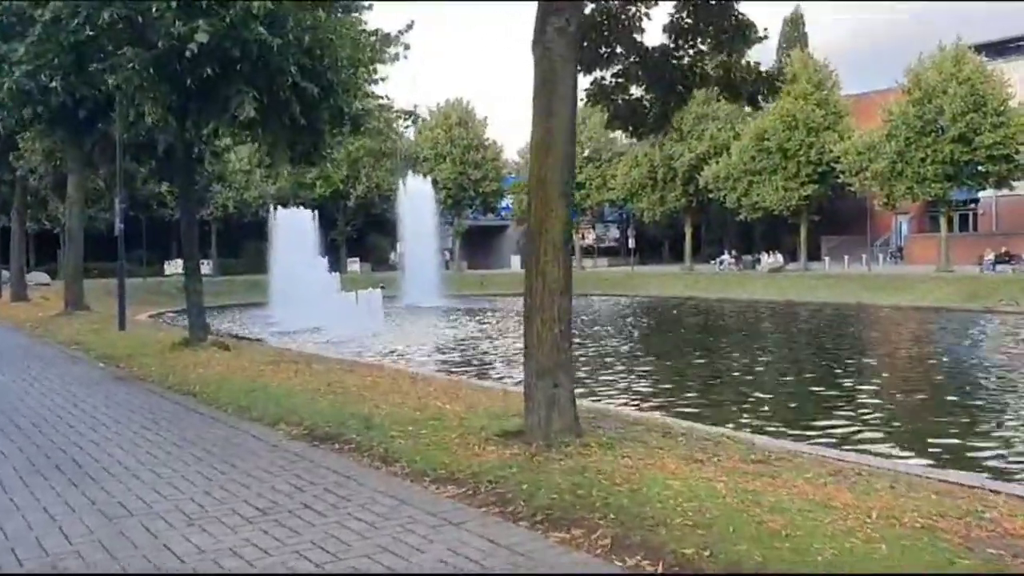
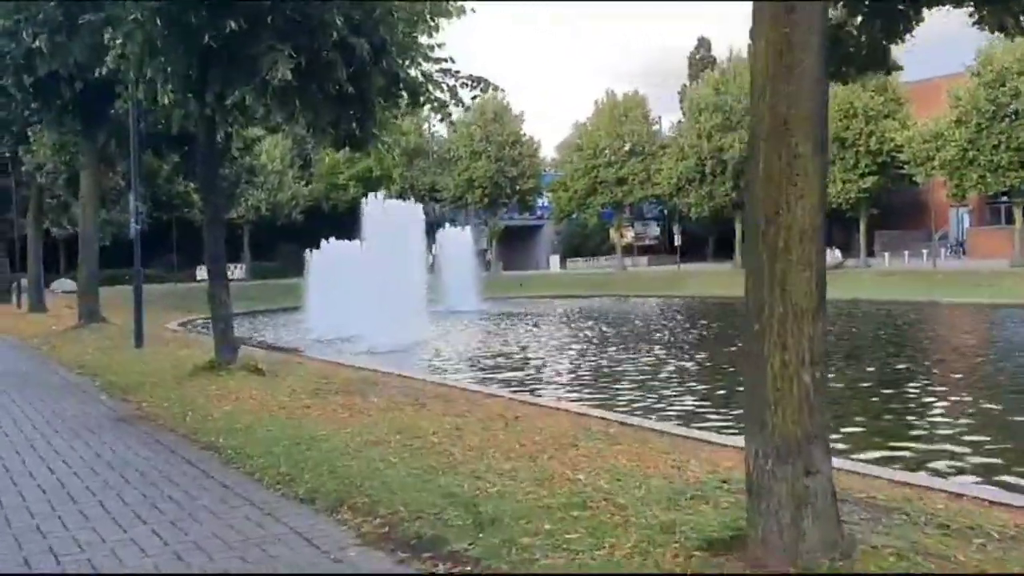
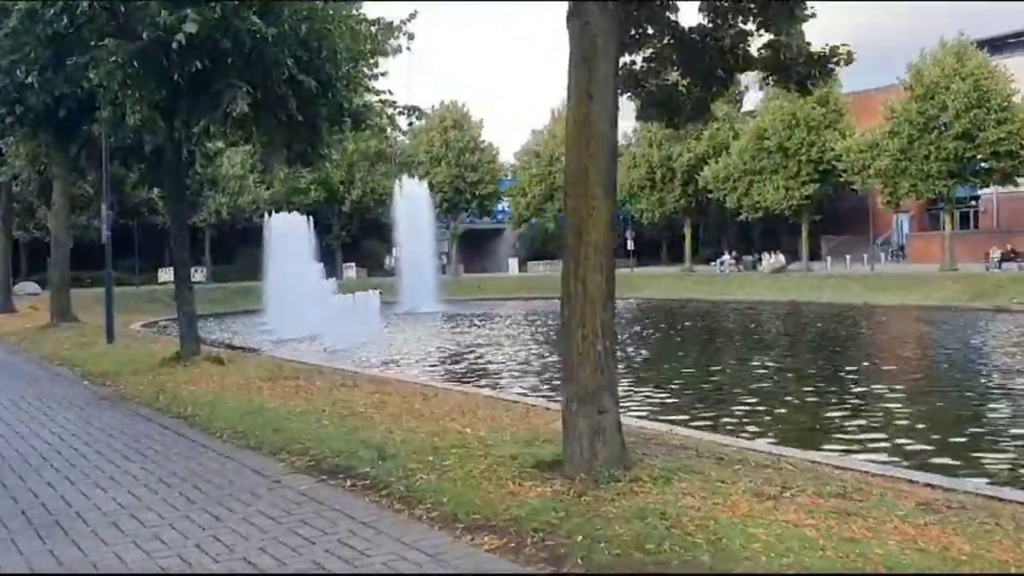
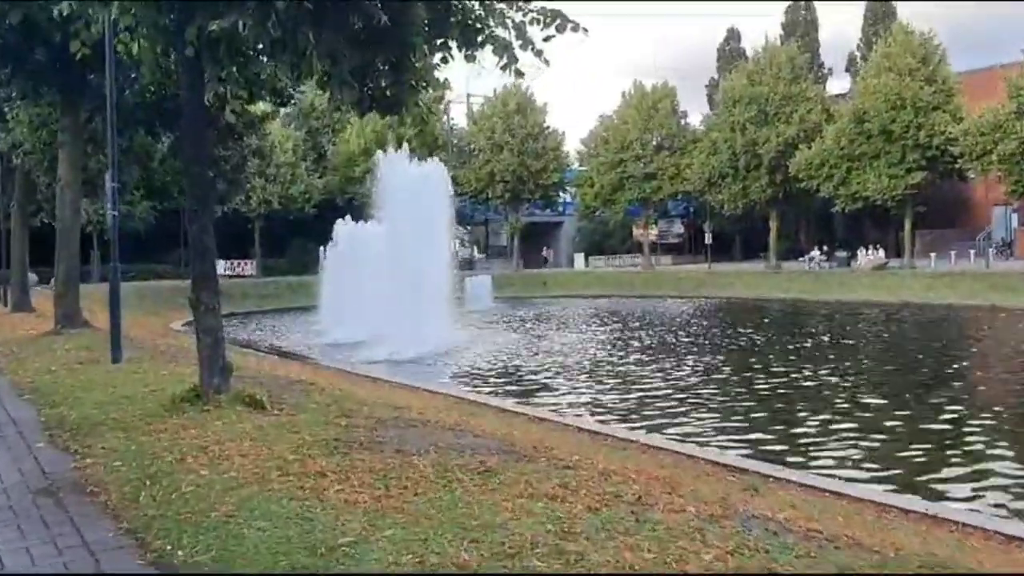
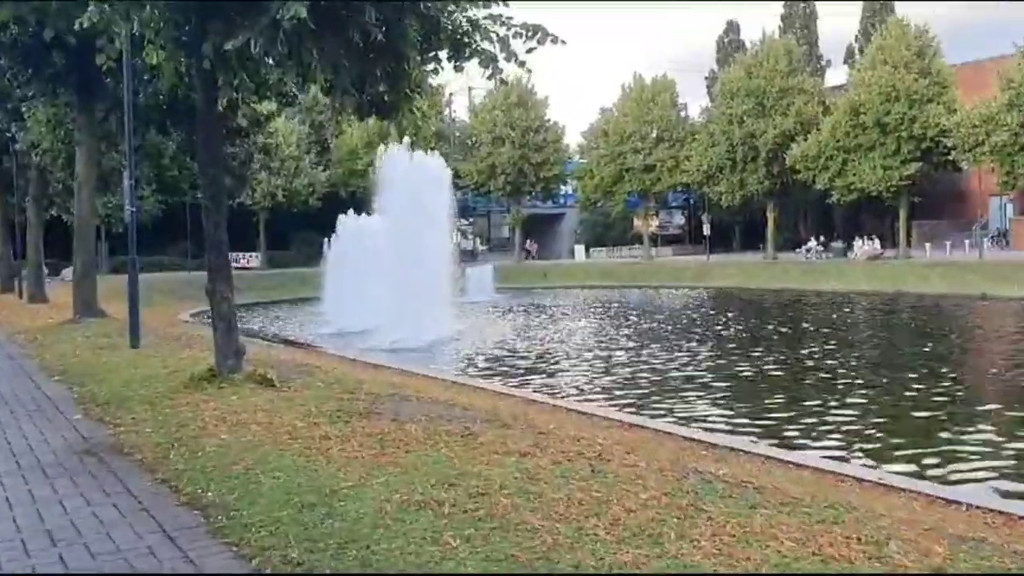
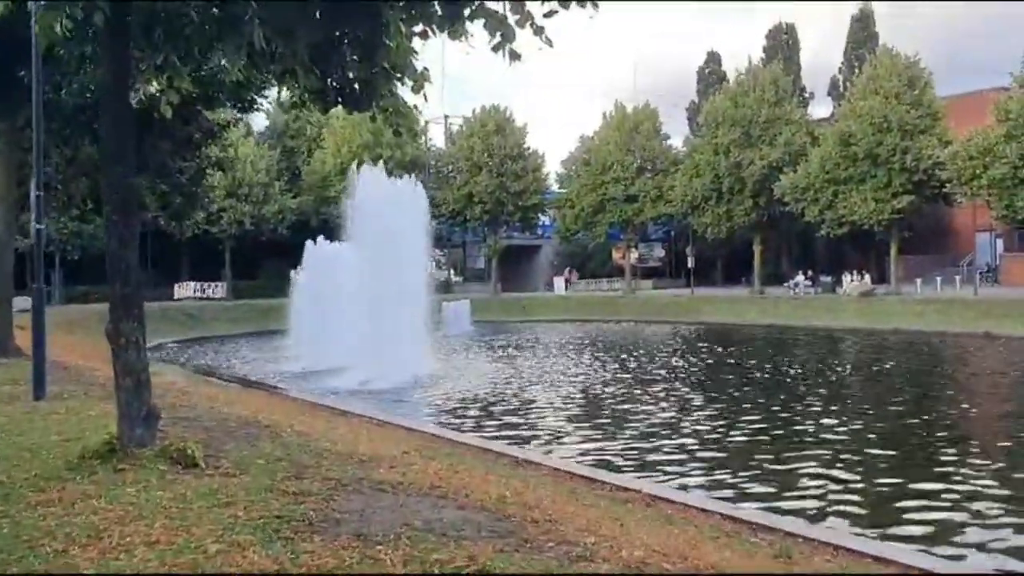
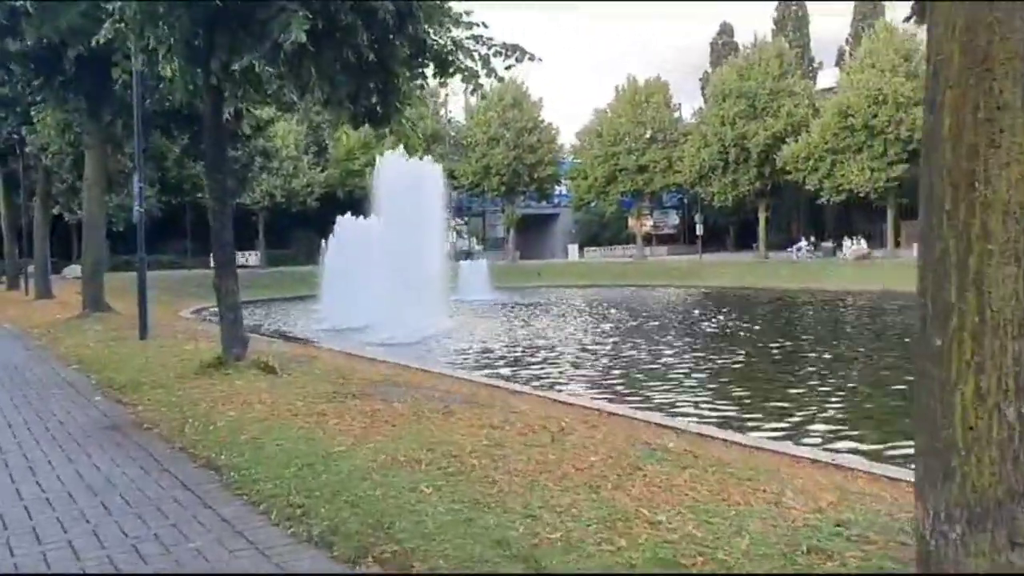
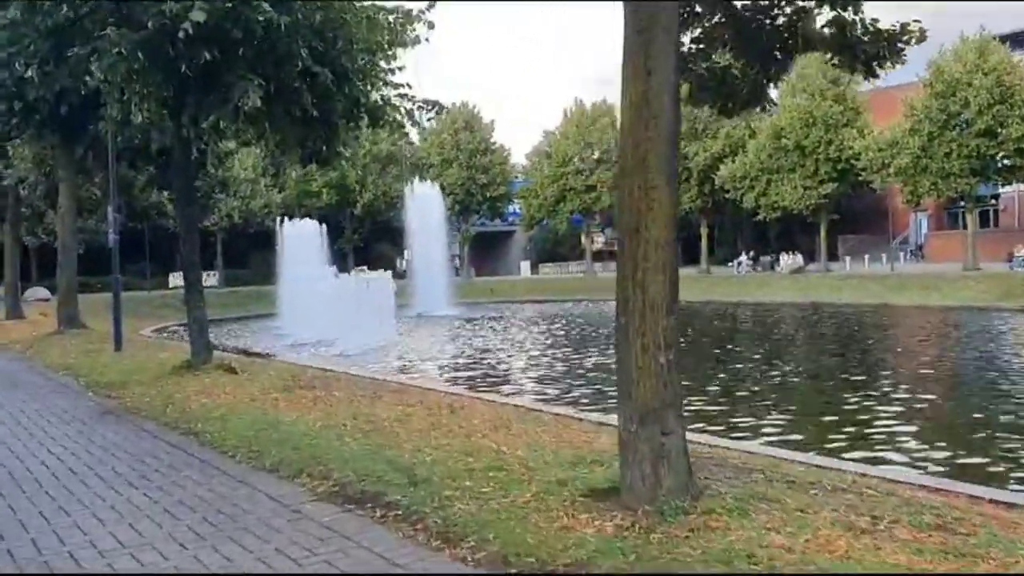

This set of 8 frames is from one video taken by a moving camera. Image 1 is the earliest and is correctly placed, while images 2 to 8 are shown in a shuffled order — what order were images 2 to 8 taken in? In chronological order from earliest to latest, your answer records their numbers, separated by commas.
3, 8, 2, 7, 5, 4, 6
